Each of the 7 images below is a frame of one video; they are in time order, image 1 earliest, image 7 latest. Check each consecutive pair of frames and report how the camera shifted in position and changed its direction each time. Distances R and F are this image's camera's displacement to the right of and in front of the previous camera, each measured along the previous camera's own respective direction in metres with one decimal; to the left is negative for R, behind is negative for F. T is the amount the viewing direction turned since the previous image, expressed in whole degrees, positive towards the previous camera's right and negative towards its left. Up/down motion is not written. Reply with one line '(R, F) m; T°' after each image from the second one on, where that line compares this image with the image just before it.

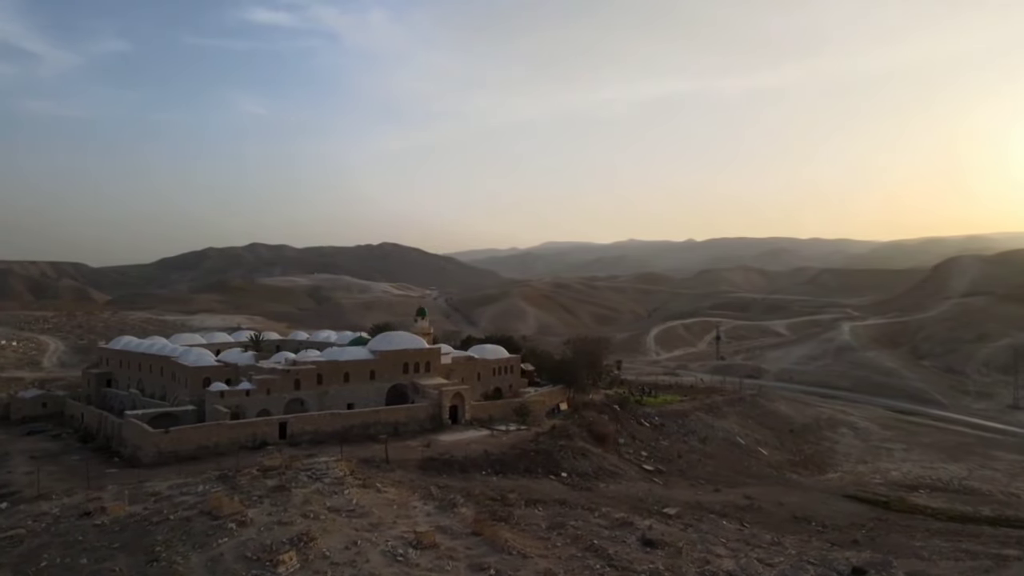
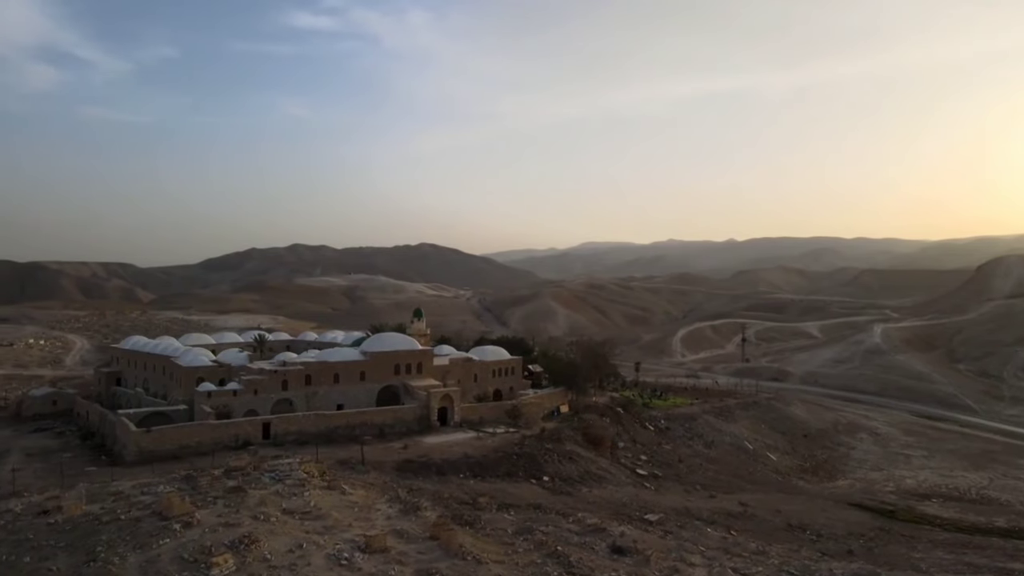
(+1.7, +0.3) m; -3°
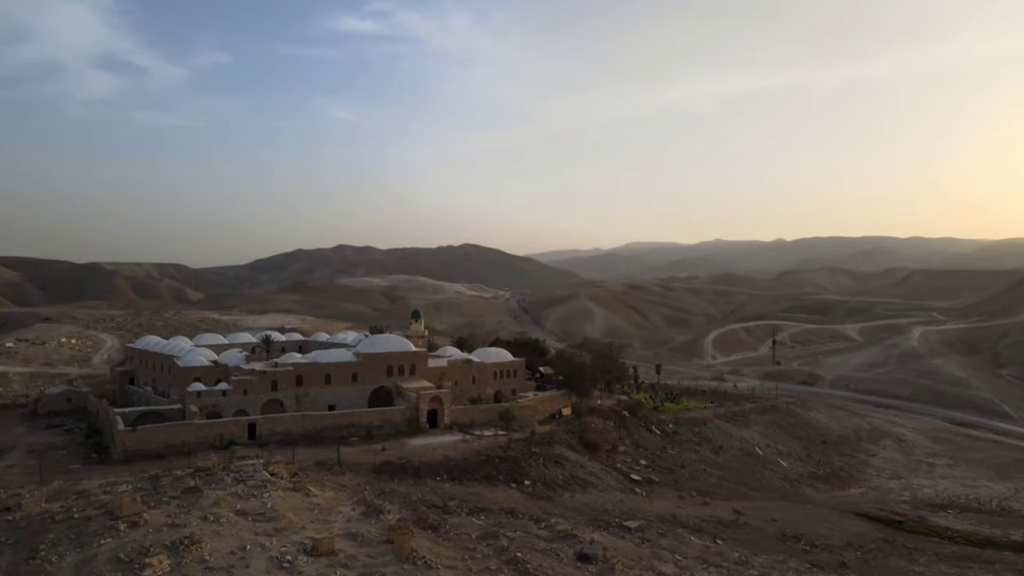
(+1.9, +0.3) m; -3°
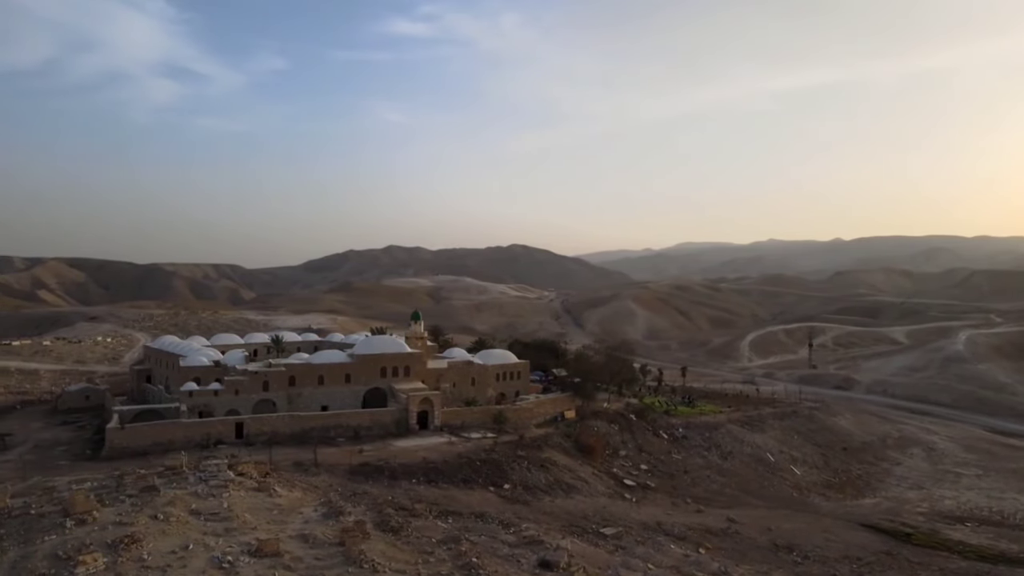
(+2.1, +0.3) m; -4°
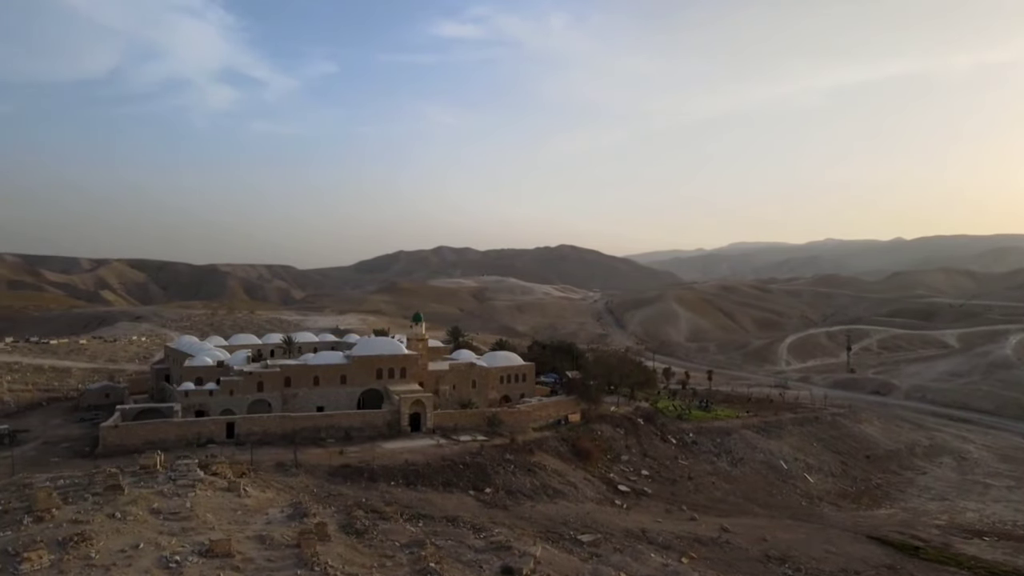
(+2.0, +0.3) m; -4°
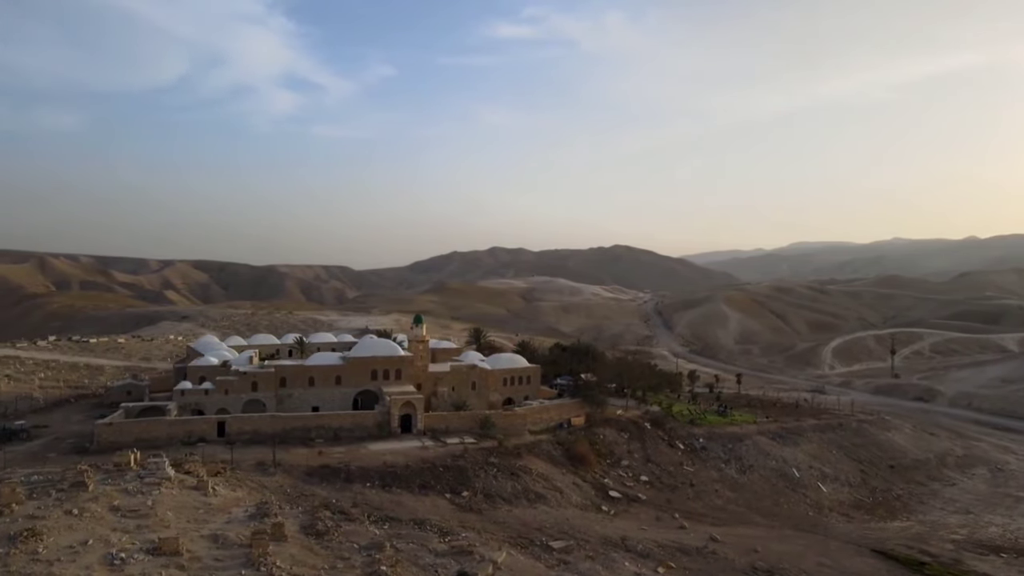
(+2.3, +0.3) m; -4°
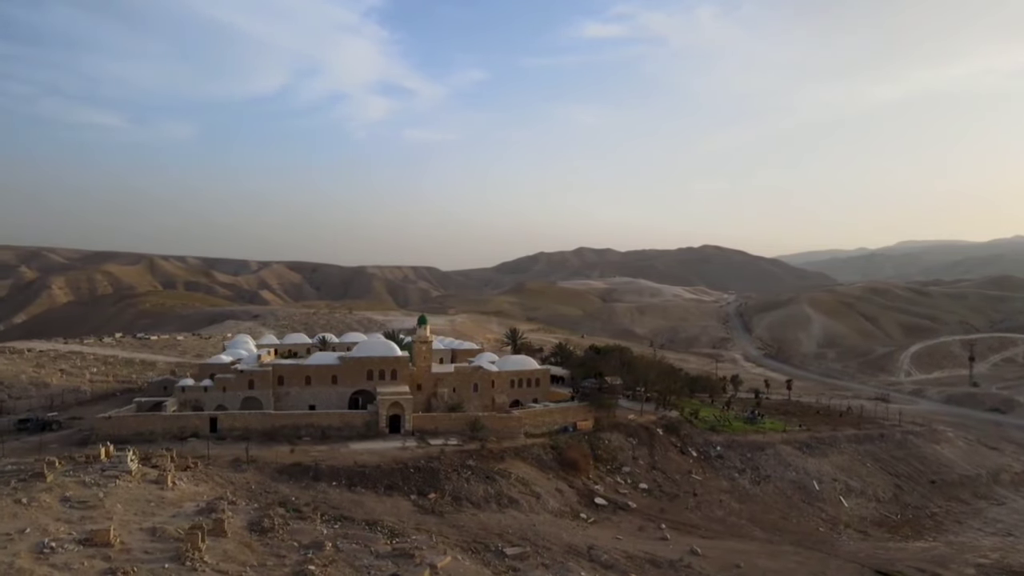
(+3.6, +0.5) m; -7°
